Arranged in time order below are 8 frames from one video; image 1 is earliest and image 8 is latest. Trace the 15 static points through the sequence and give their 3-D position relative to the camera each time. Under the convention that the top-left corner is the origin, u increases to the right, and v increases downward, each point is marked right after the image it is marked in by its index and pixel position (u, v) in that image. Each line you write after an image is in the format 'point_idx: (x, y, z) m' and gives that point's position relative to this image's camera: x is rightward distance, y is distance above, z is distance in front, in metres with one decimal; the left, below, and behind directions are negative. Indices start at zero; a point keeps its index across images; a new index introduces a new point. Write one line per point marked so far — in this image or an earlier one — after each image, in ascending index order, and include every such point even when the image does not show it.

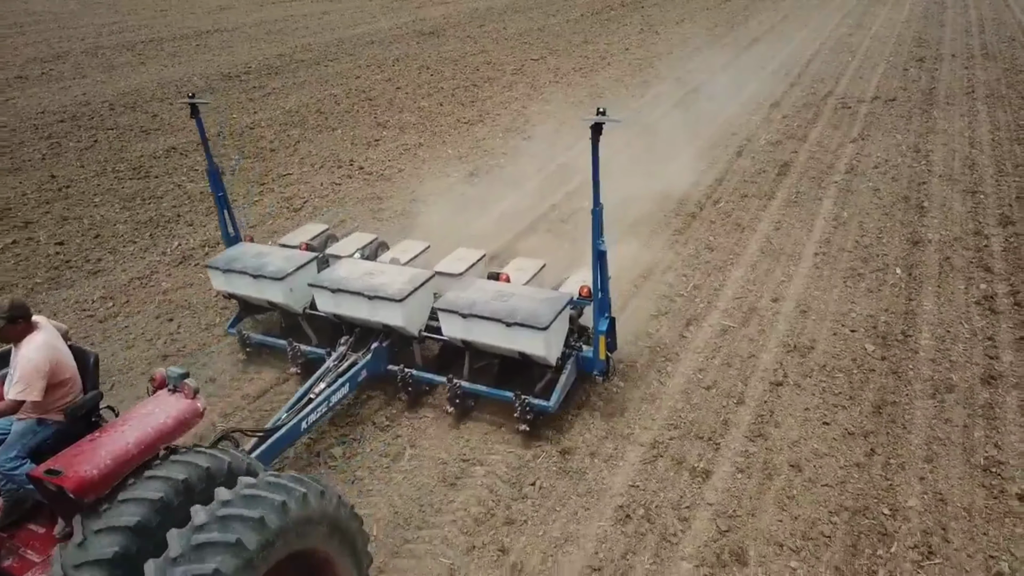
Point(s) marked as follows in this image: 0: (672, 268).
0: (+1.5, +0.1, +6.9) m
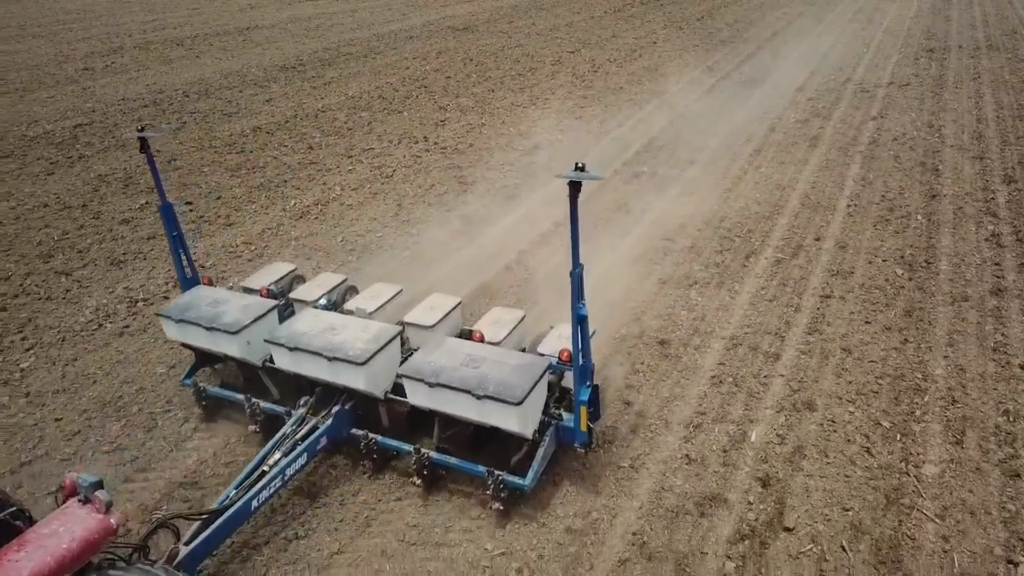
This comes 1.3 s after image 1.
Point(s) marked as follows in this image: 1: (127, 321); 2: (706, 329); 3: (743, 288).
0: (+2.4, +0.7, +8.2) m
1: (-3.6, -0.3, +6.9) m
2: (+1.6, -0.3, +6.2) m
3: (+2.1, 0.0, +6.8) m
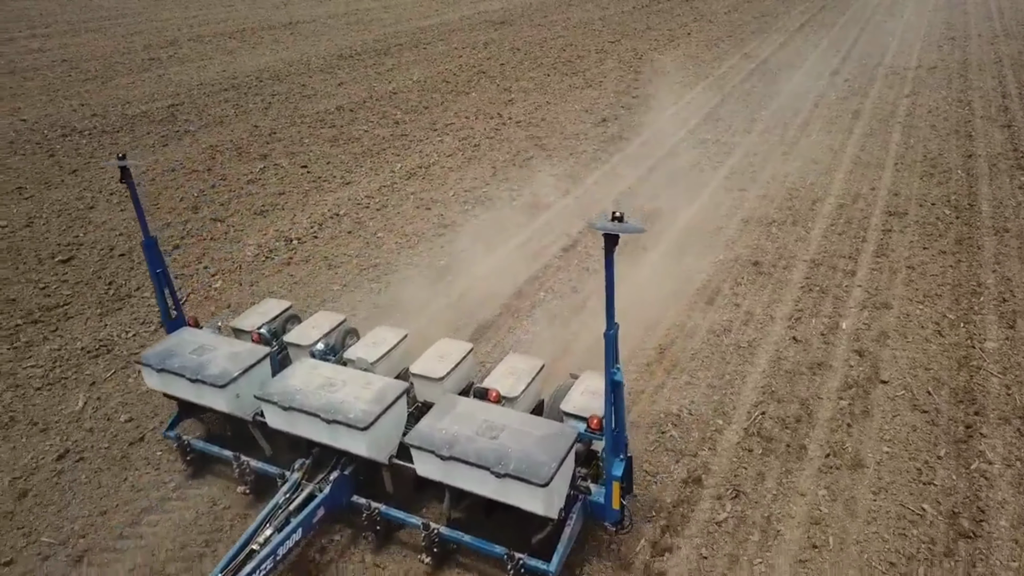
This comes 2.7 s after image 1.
0: (+3.5, +1.4, +9.4) m
1: (-2.4, +0.4, +8.1) m
2: (+2.8, +0.3, +7.4) m
3: (+3.3, +0.7, +8.0) m
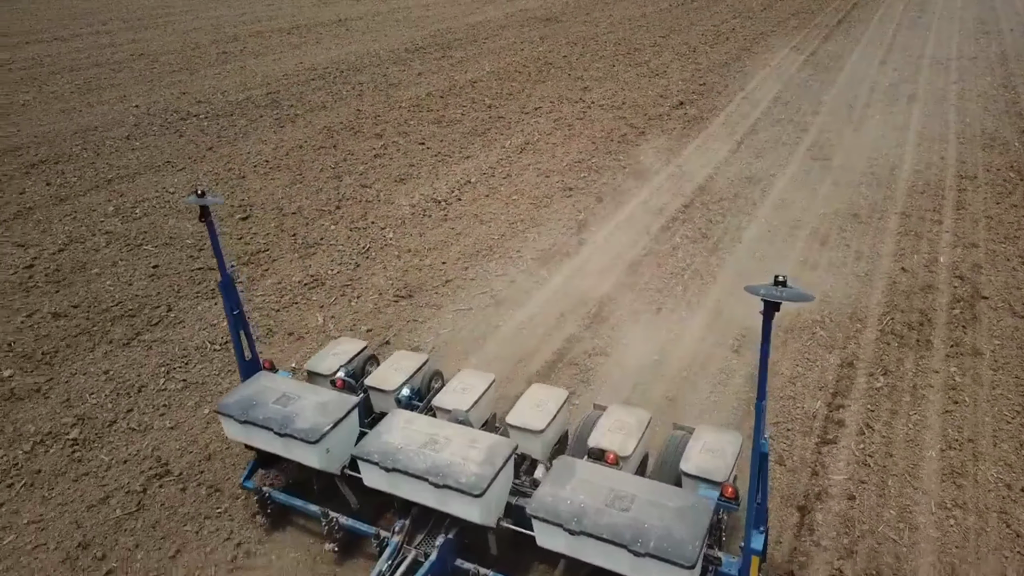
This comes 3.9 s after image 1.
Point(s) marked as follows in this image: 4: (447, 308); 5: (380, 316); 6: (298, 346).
0: (+5.1, +2.0, +10.7) m
1: (-0.9, +1.0, +9.4) m
2: (+4.3, +0.9, +8.6) m
3: (+4.8, +1.3, +9.2) m
4: (-0.6, -0.2, +7.1) m
5: (-1.3, -0.3, +7.1) m
6: (-1.9, -0.5, +6.7) m
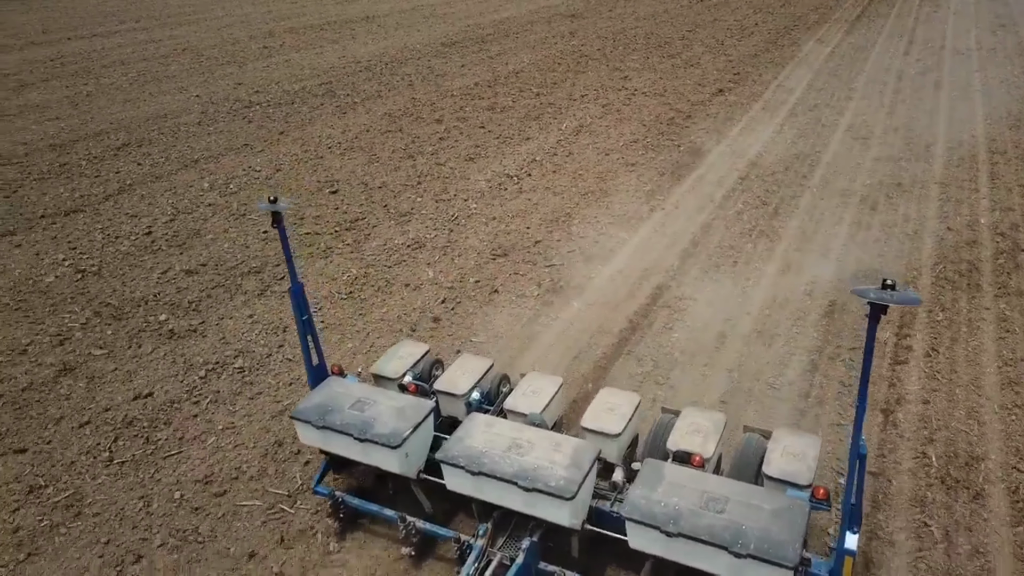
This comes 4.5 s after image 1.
0: (+6.0, +2.5, +11.5) m
1: (+0.1, +1.4, +10.3) m
2: (+5.2, +1.4, +9.5) m
3: (+5.8, +1.7, +10.1) m
4: (+0.3, +0.3, +8.0) m
5: (-0.3, +0.2, +7.9) m
6: (-1.0, -0.1, +7.6) m
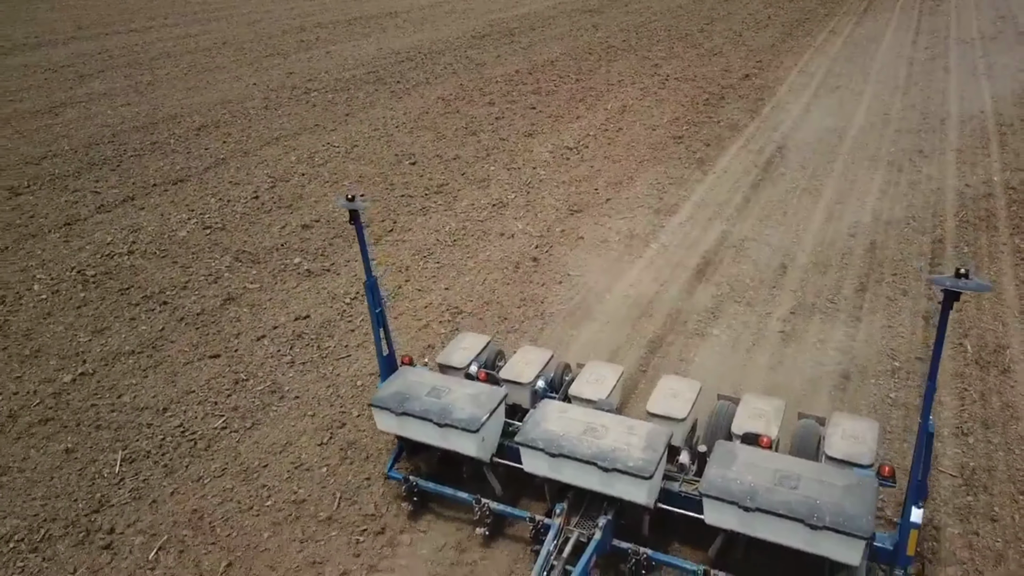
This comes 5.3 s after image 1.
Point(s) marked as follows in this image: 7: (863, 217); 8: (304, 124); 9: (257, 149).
0: (+7.0, +3.1, +12.8) m
1: (+1.0, +2.0, +11.5) m
2: (+6.2, +2.0, +10.7) m
3: (+6.7, +2.4, +11.3) m
4: (+1.3, +0.9, +9.2) m
5: (+0.6, +0.8, +9.1) m
6: (0.0, +0.6, +8.8) m
7: (+4.1, +0.8, +8.7) m
8: (-3.9, +3.1, +14.1) m
9: (-4.4, +2.4, +12.8) m
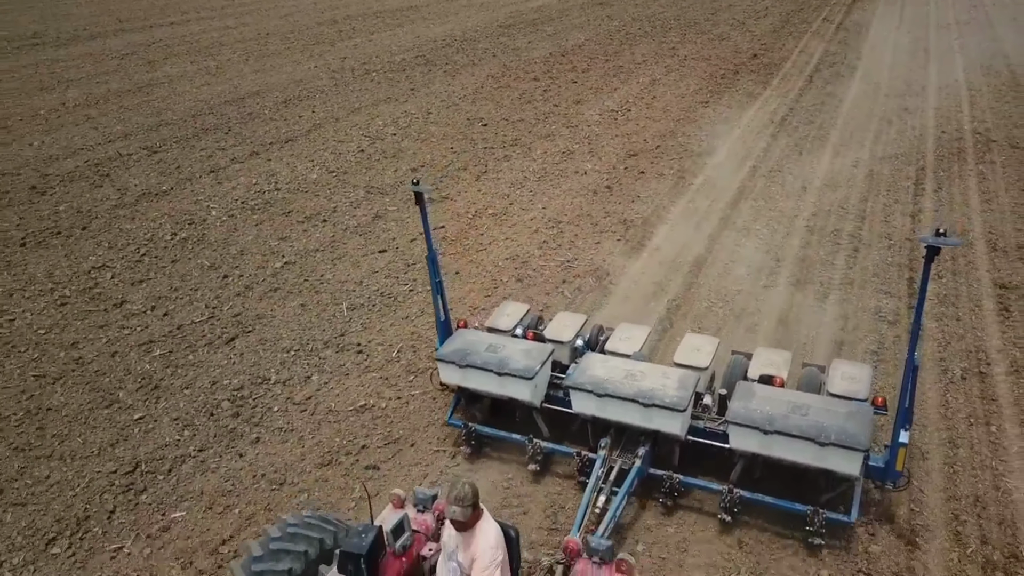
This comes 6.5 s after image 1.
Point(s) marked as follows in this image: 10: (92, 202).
0: (+8.0, +4.3, +15.1) m
1: (+2.0, +3.2, +13.8) m
2: (+7.3, +3.2, +13.1) m
3: (+7.7, +3.6, +13.7) m
4: (+2.4, +2.0, +11.5) m
5: (+1.7, +1.9, +11.4) m
6: (+1.1, +1.7, +11.0) m
7: (+5.2, +2.0, +11.0) m
8: (-3.0, +4.2, +16.3) m
9: (-3.4, +3.5, +15.0) m
10: (-6.3, +1.3, +11.1) m
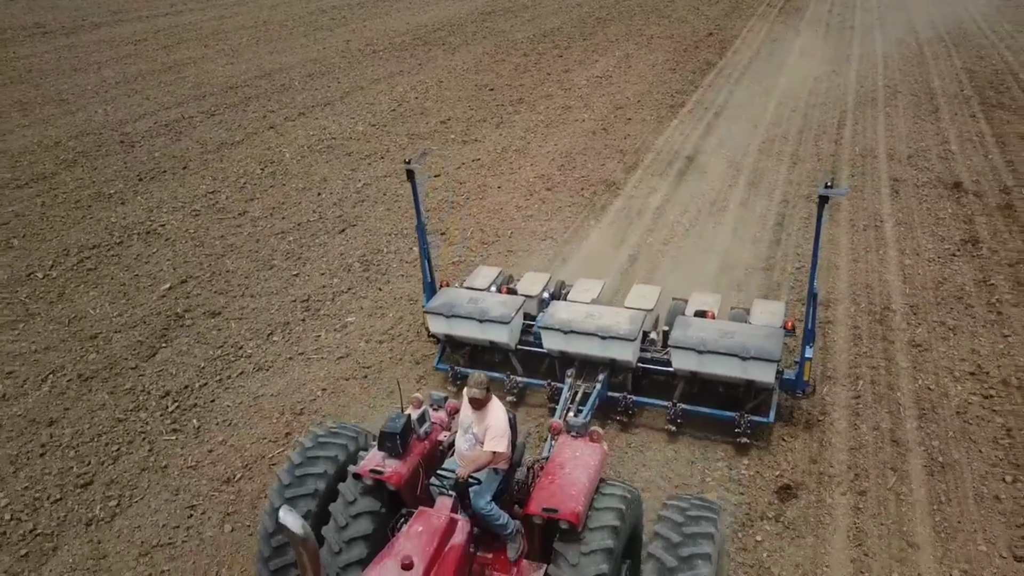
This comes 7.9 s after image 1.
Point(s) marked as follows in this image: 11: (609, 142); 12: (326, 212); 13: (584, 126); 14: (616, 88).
0: (+7.9, +5.9, +18.3) m
1: (+2.1, +4.6, +16.6) m
2: (+7.3, +4.8, +16.2) m
3: (+7.8, +5.1, +16.9) m
4: (+2.6, +3.5, +14.3) m
5: (+2.0, +3.3, +14.2) m
6: (+1.3, +3.1, +13.8) m
7: (+5.4, +3.5, +14.0) m
8: (-3.1, +5.5, +18.8) m
9: (-3.4, +4.8, +17.5) m
10: (-6.0, +2.5, +13.5) m
11: (+1.6, +2.5, +12.7) m
12: (-2.7, +1.1, +10.6) m
13: (+1.3, +3.0, +13.6) m
14: (+2.2, +4.2, +15.9) m
